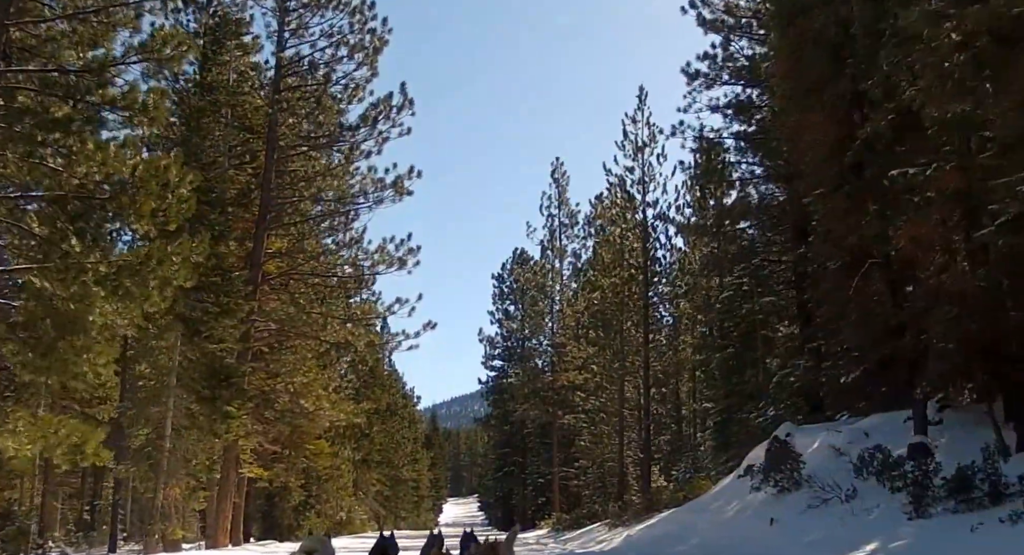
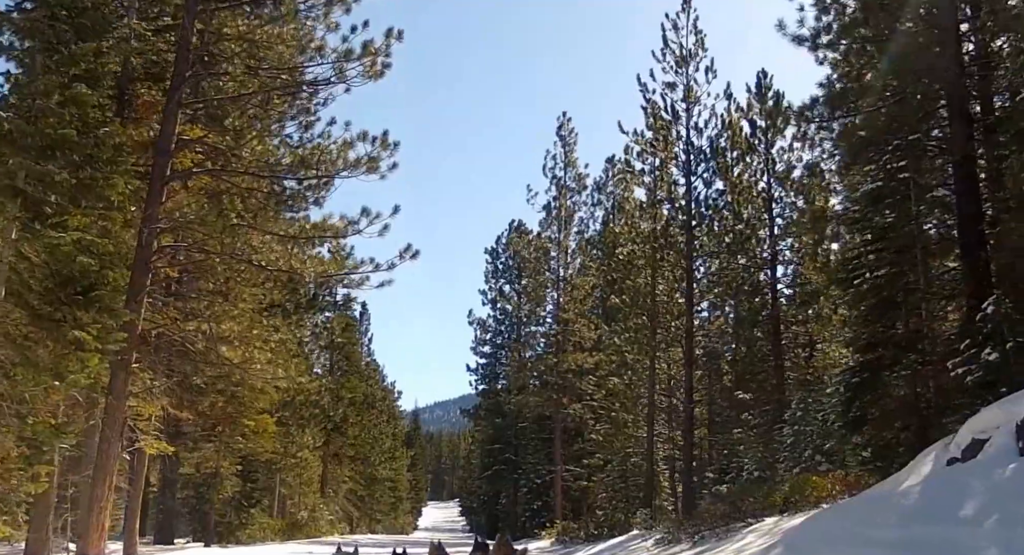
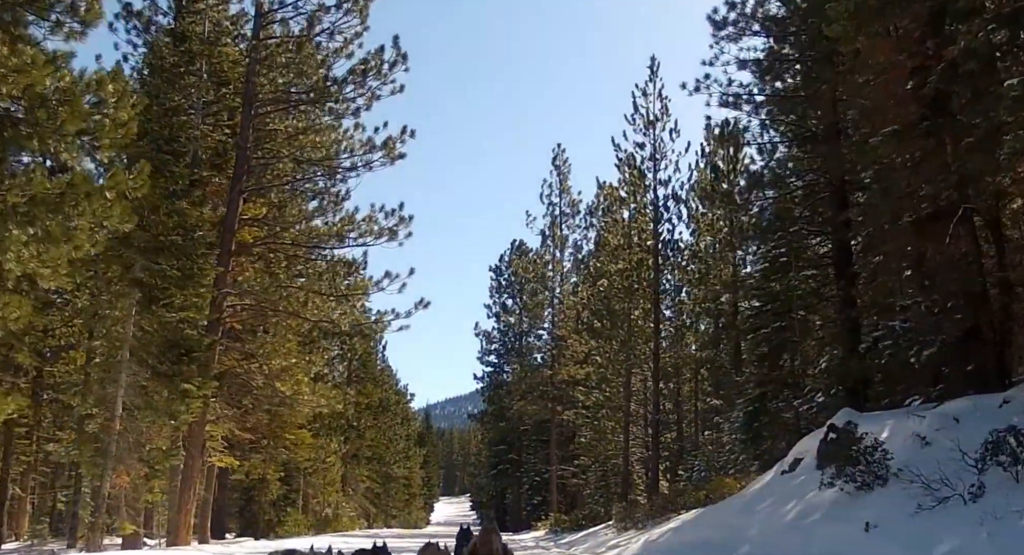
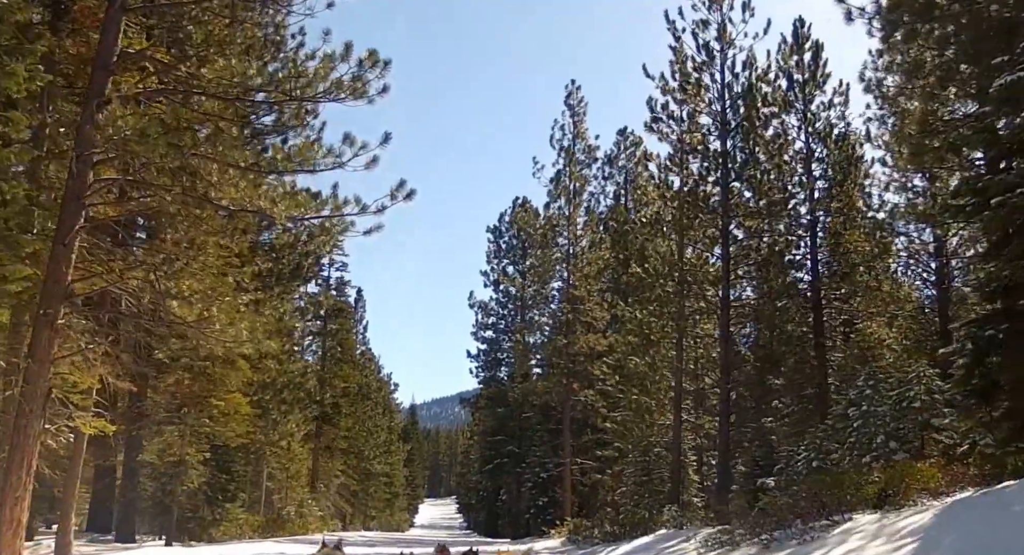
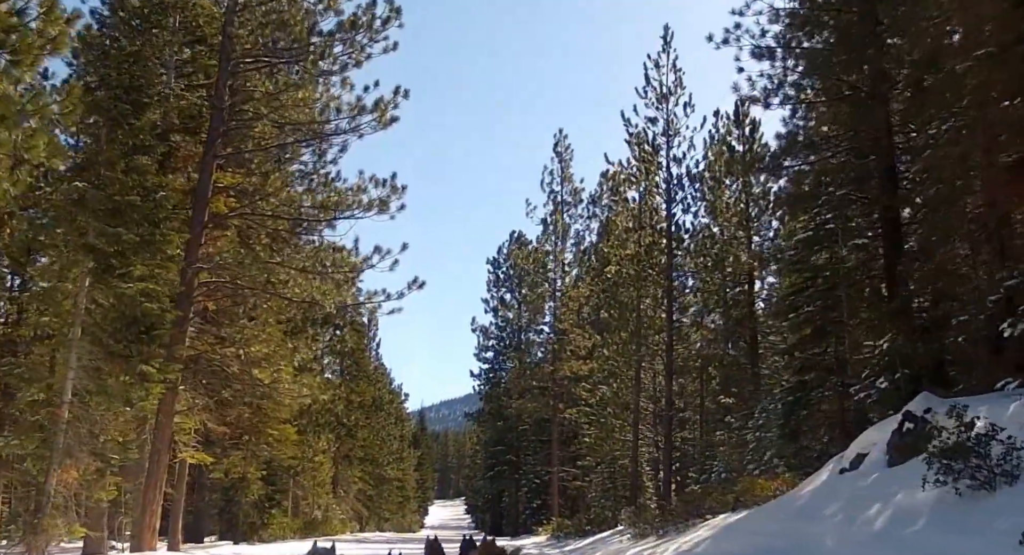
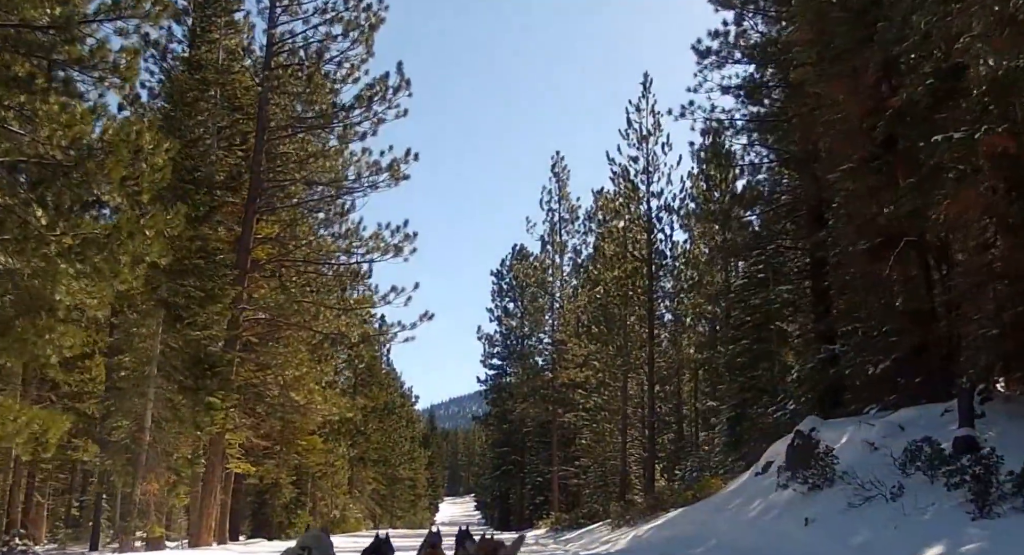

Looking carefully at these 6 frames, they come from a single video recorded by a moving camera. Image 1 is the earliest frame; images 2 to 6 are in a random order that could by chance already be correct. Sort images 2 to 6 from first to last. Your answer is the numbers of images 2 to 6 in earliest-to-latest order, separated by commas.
6, 3, 5, 2, 4
